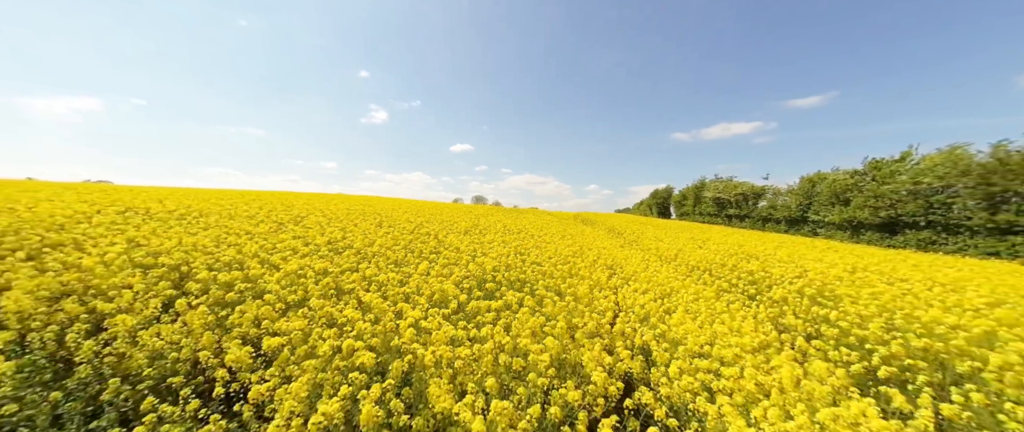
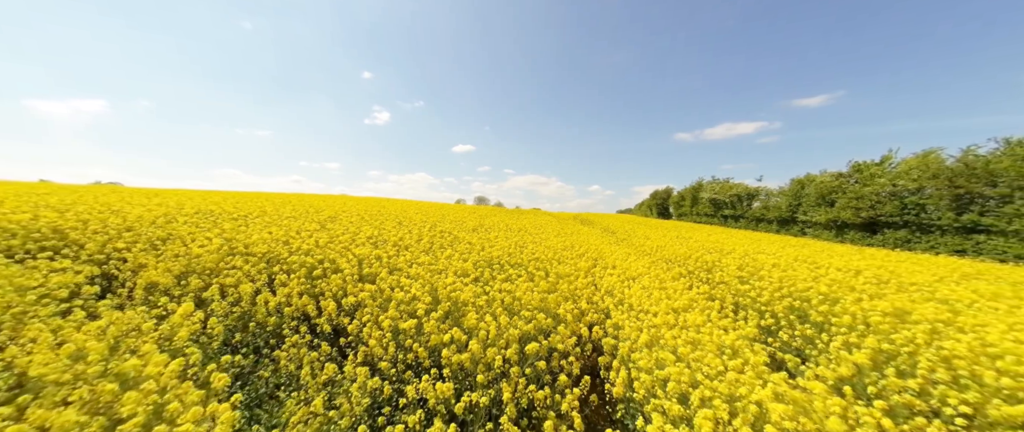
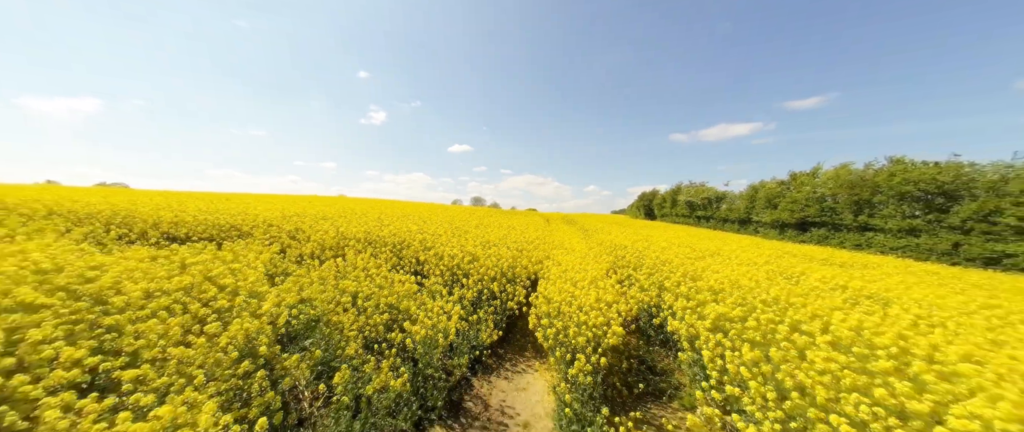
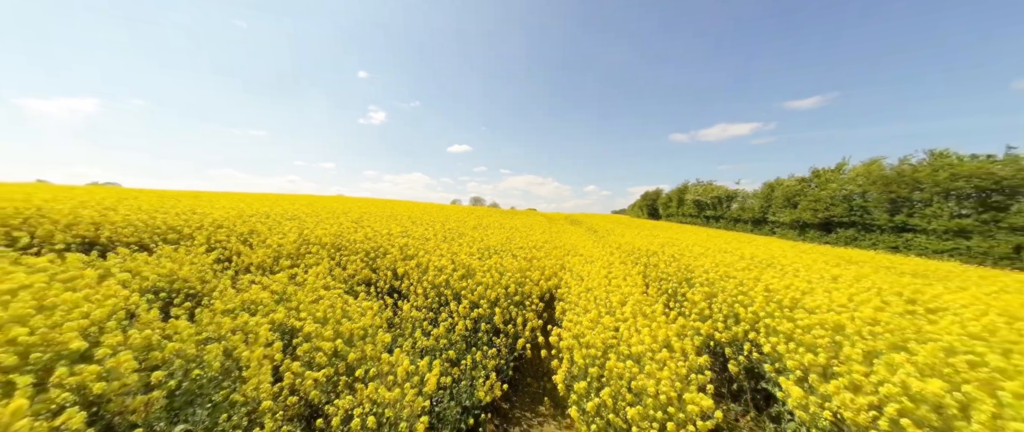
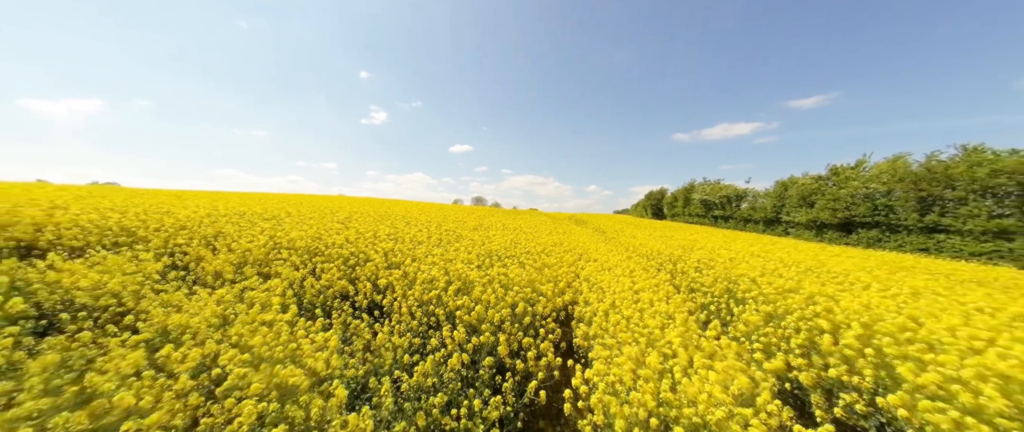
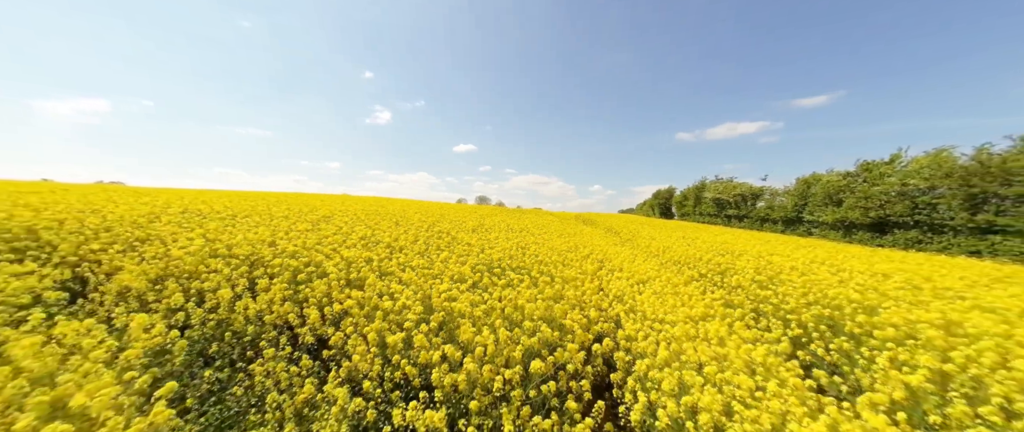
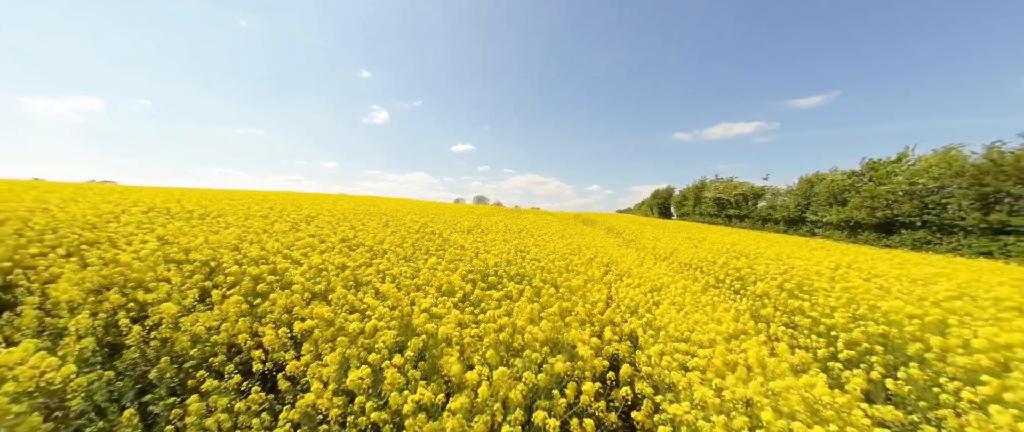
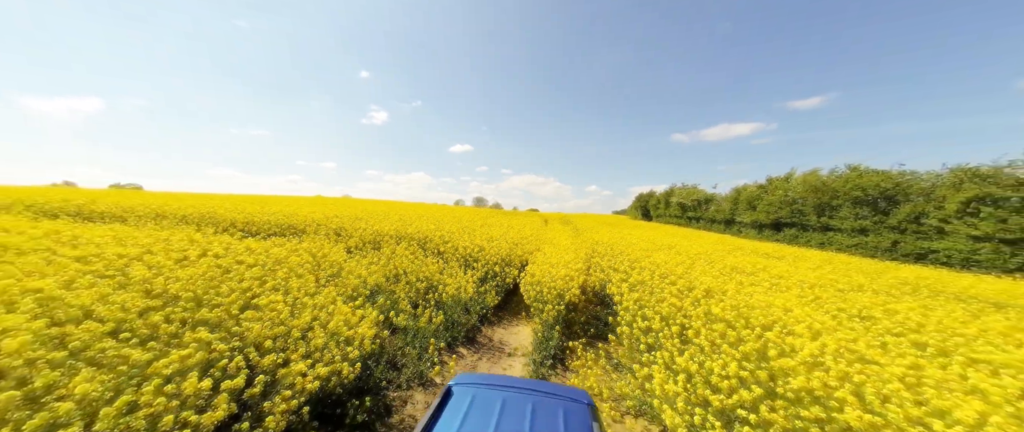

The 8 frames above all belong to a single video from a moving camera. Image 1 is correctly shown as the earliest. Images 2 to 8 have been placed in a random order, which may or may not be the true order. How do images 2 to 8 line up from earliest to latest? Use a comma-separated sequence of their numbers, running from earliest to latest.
7, 6, 2, 5, 4, 3, 8
